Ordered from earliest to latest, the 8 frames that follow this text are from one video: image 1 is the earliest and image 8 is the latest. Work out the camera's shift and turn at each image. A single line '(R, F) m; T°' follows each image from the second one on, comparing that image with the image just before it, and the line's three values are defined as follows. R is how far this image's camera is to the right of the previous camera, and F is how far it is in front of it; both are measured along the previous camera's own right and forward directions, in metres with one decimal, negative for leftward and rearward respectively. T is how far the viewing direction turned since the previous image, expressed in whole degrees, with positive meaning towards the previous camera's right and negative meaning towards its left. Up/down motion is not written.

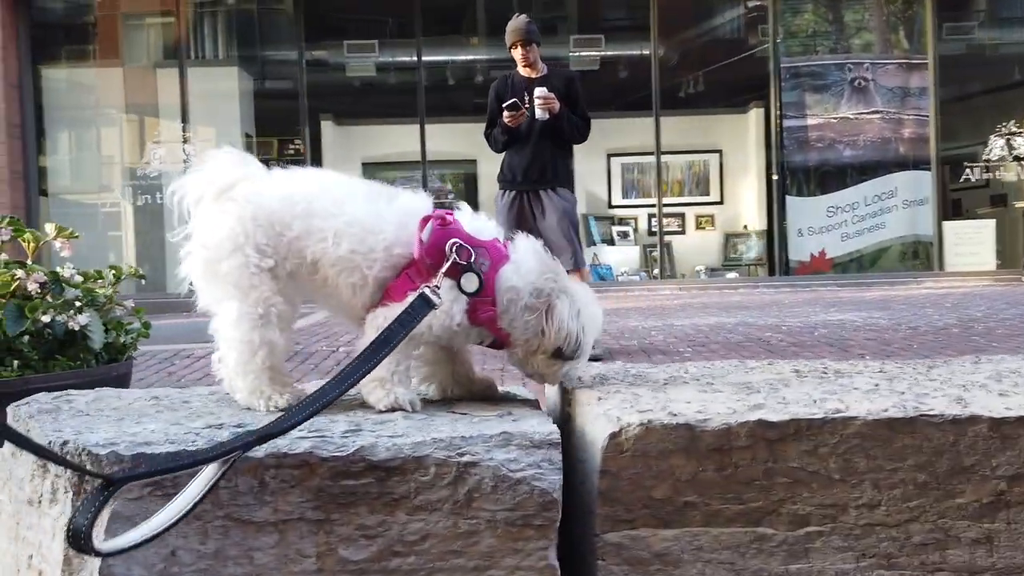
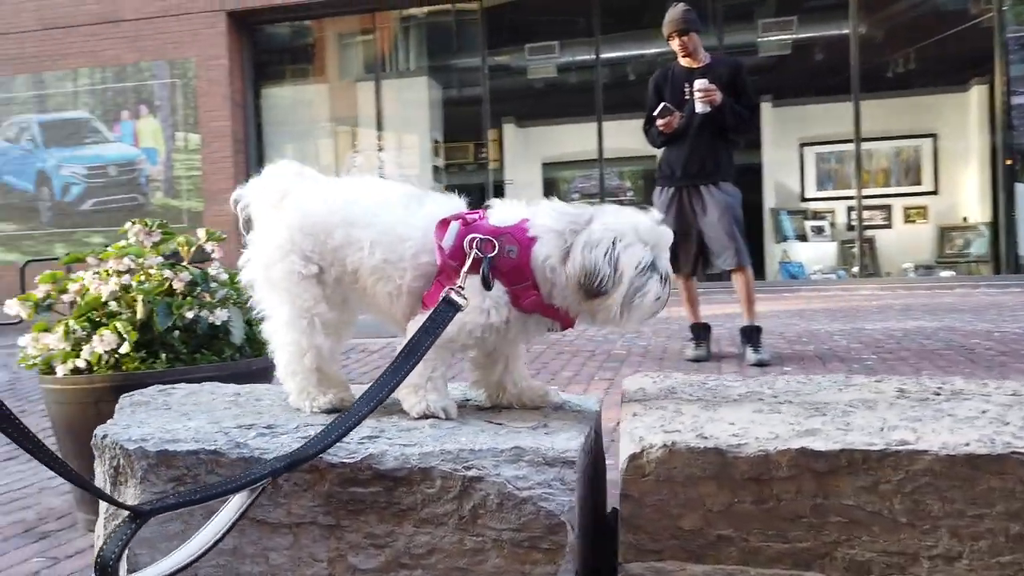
(+0.3, +0.1) m; -14°
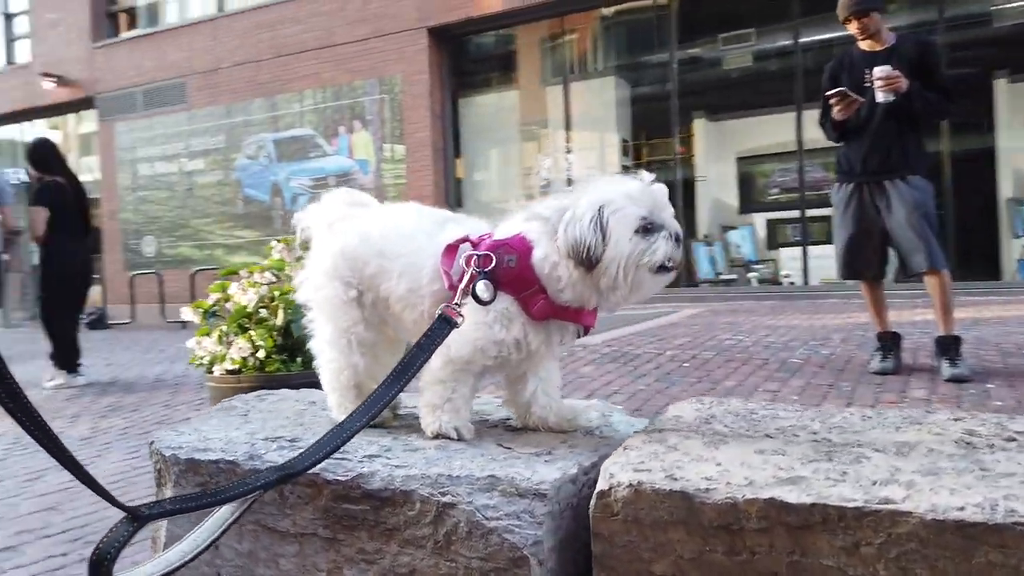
(+0.5, 0.0) m; -15°
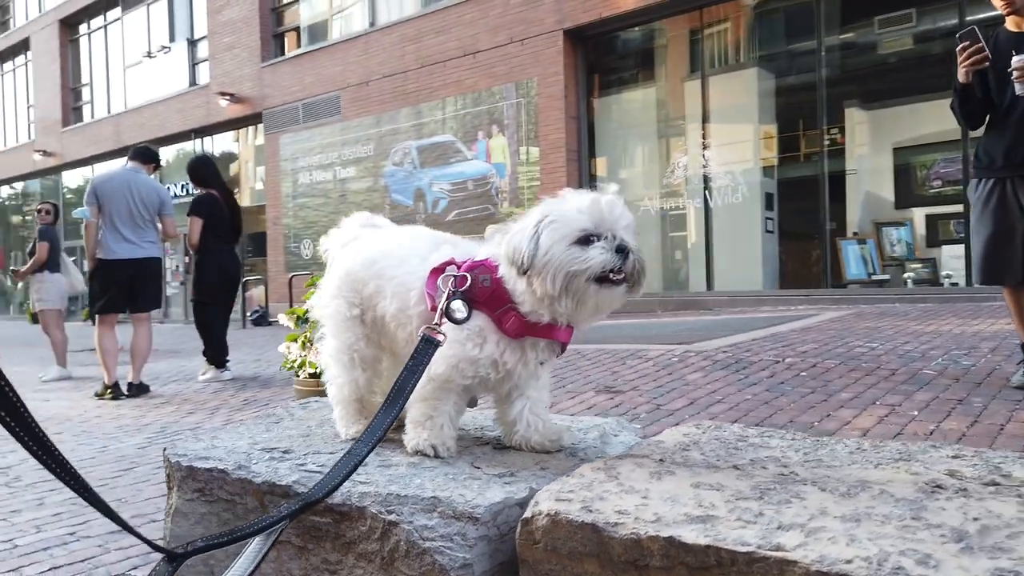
(+0.4, 0.0) m; -11°
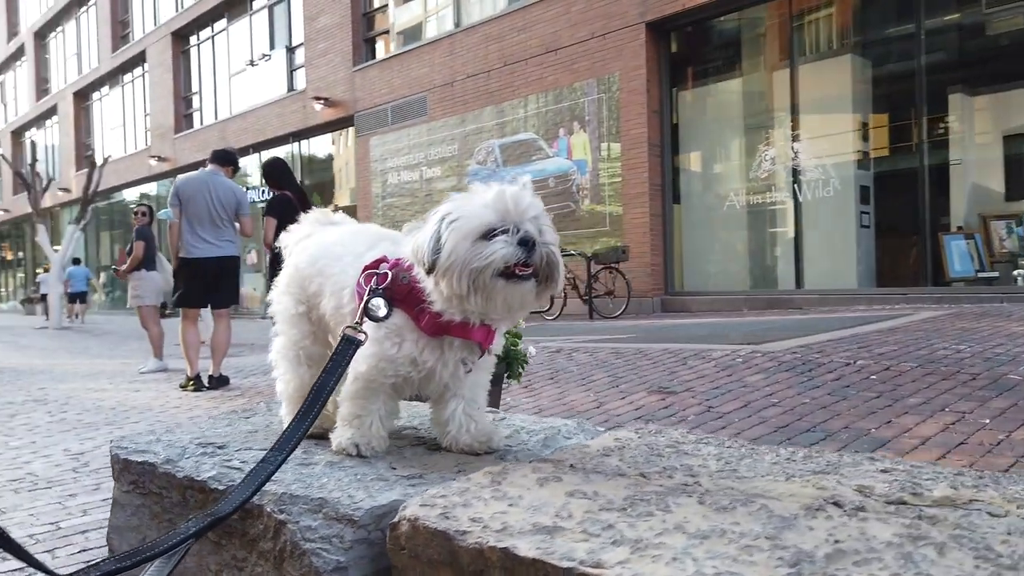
(+0.4, +0.1) m; -7°
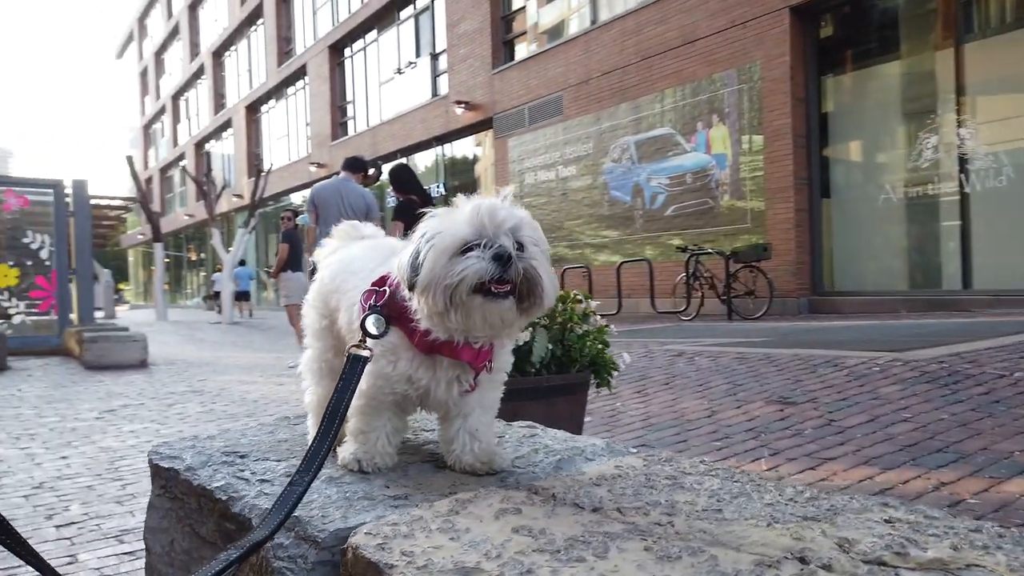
(+0.4, +0.1) m; -11°
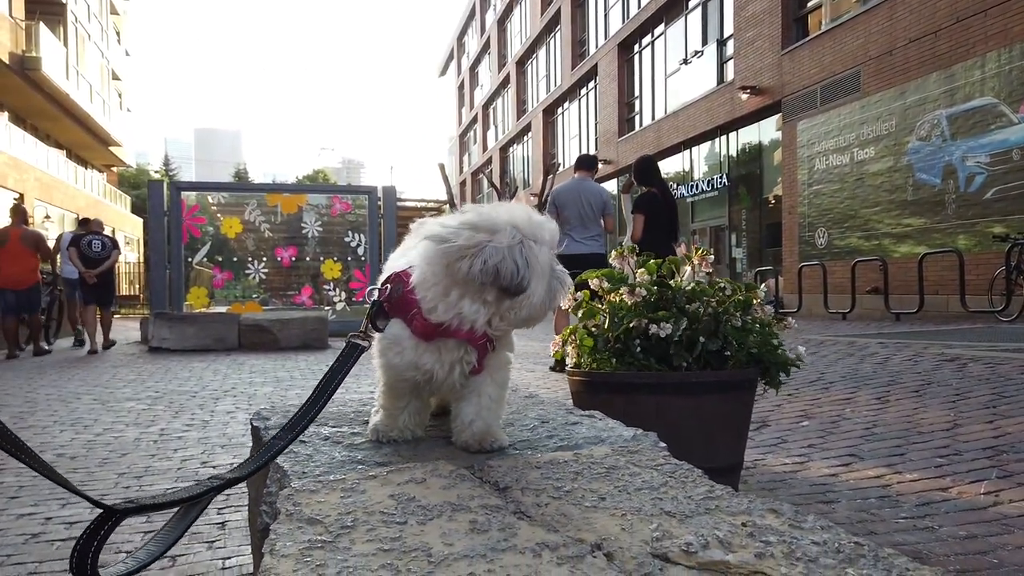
(+0.8, 0.0) m; -22°
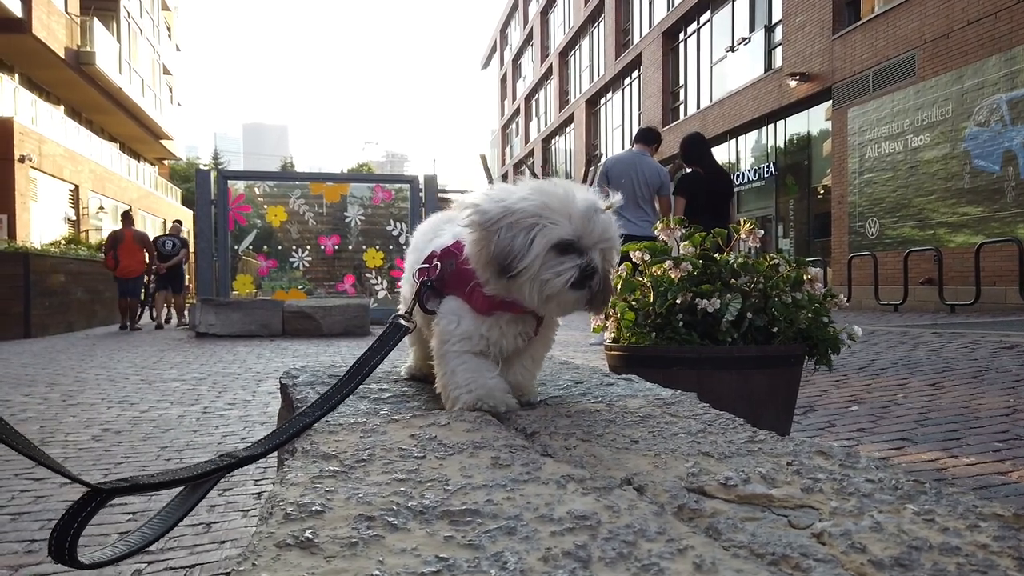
(0.0, +0.1) m; -3°
